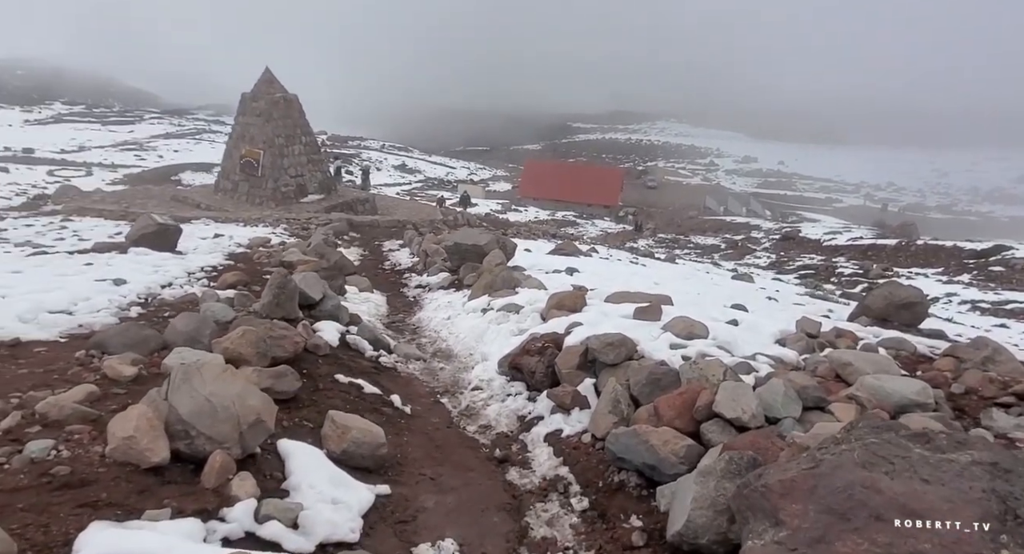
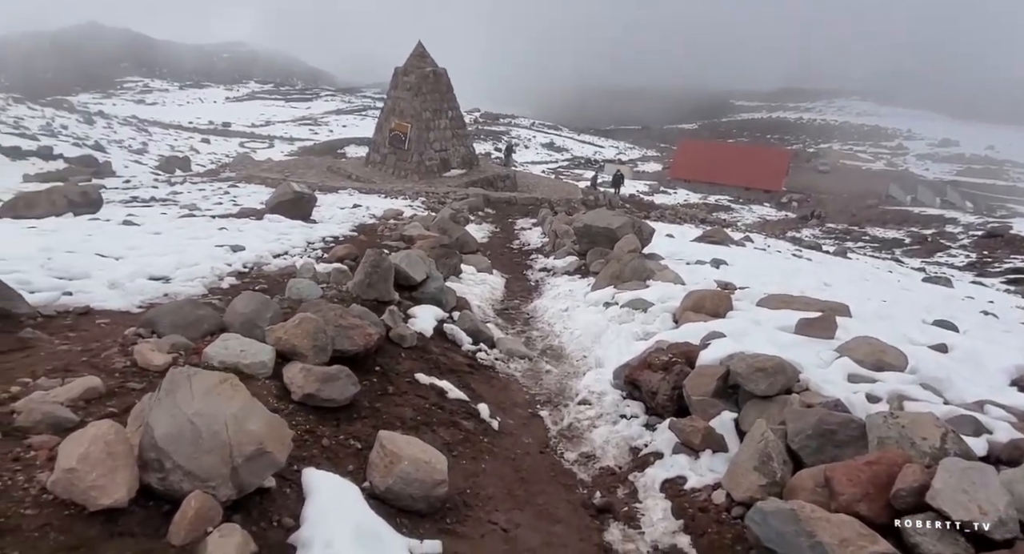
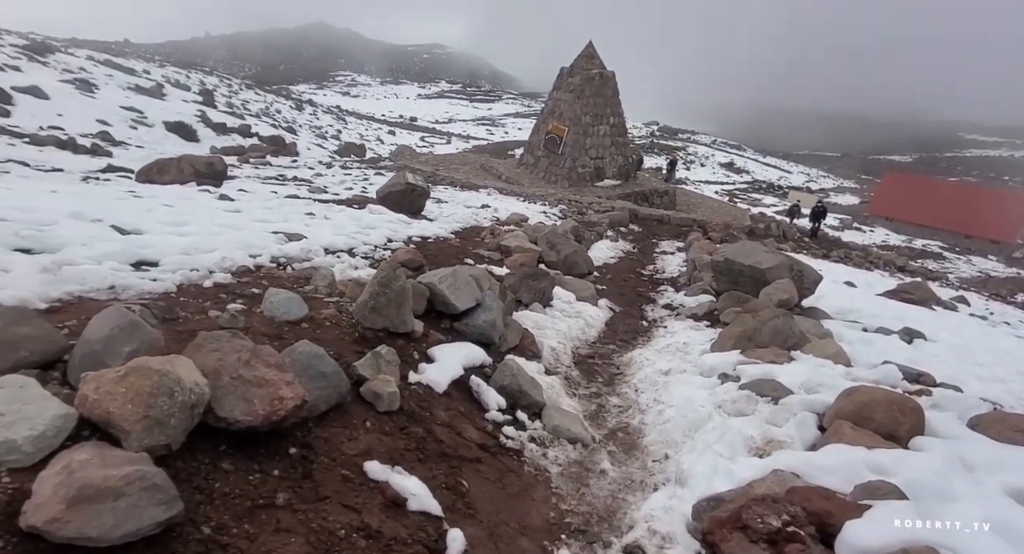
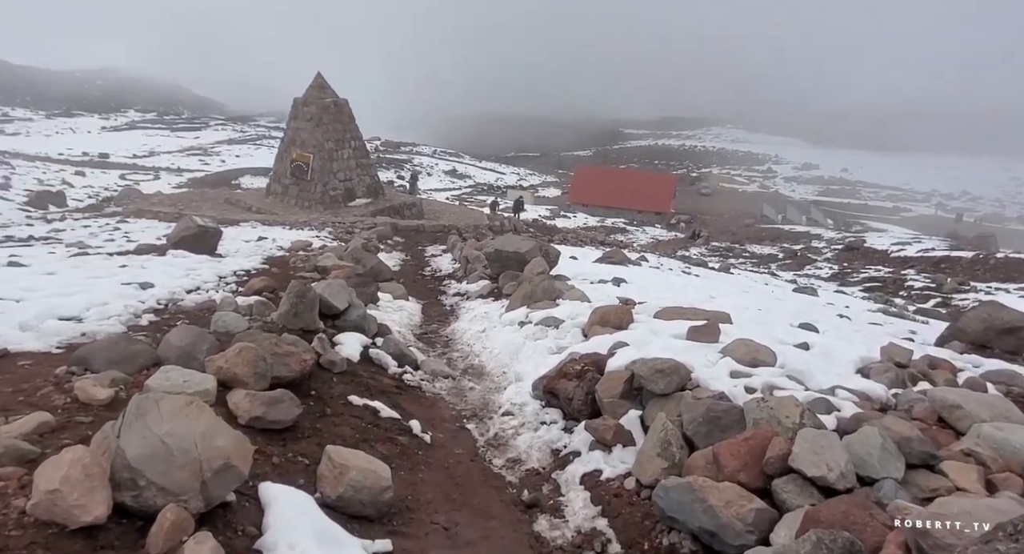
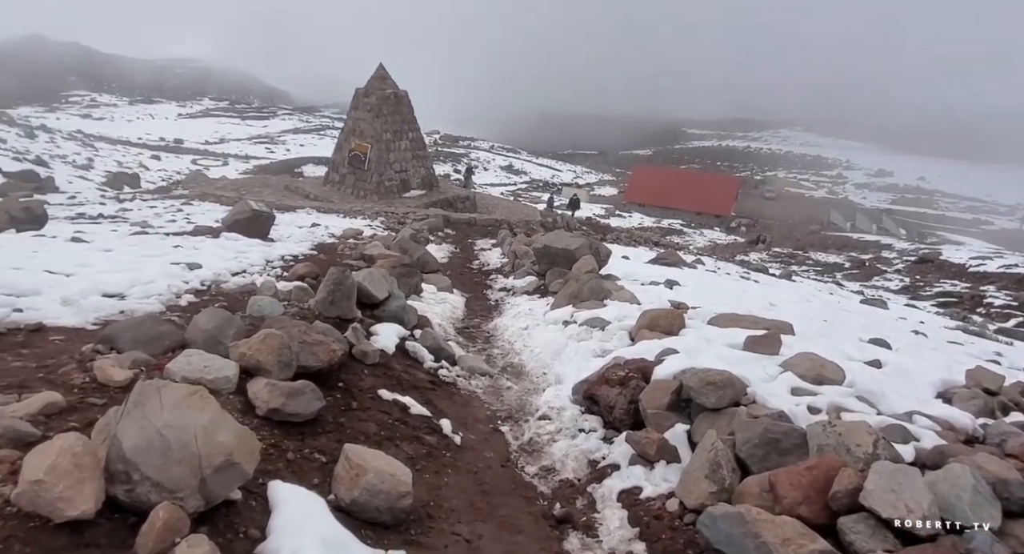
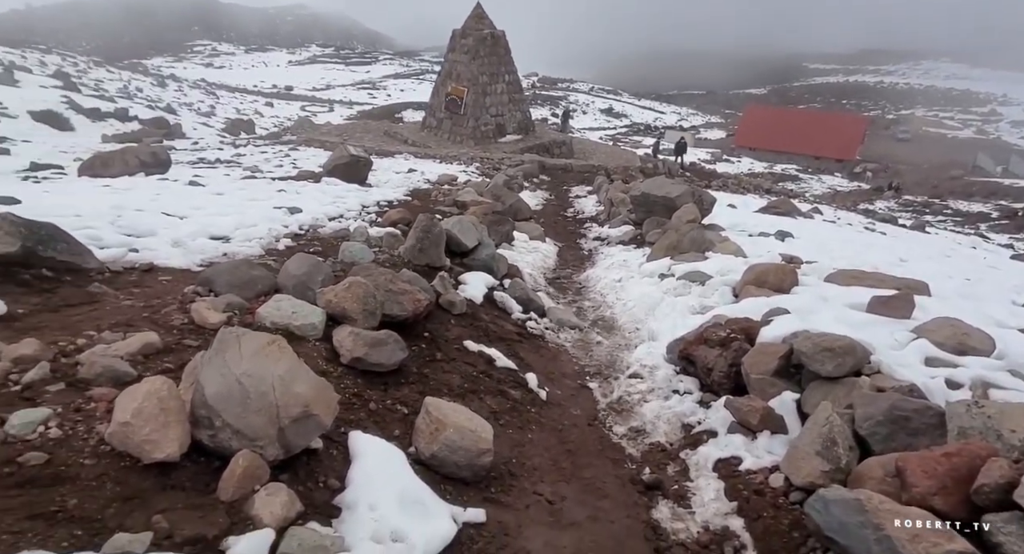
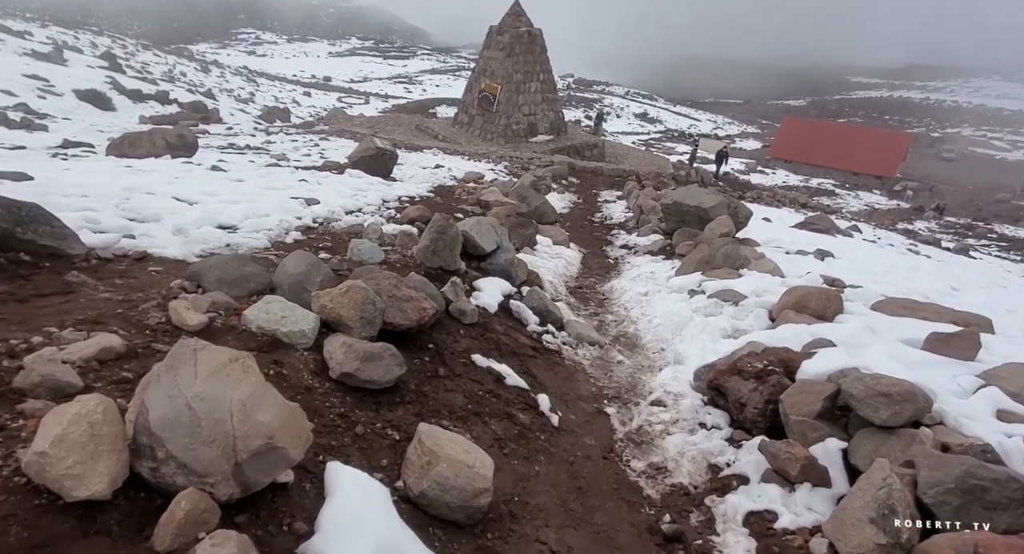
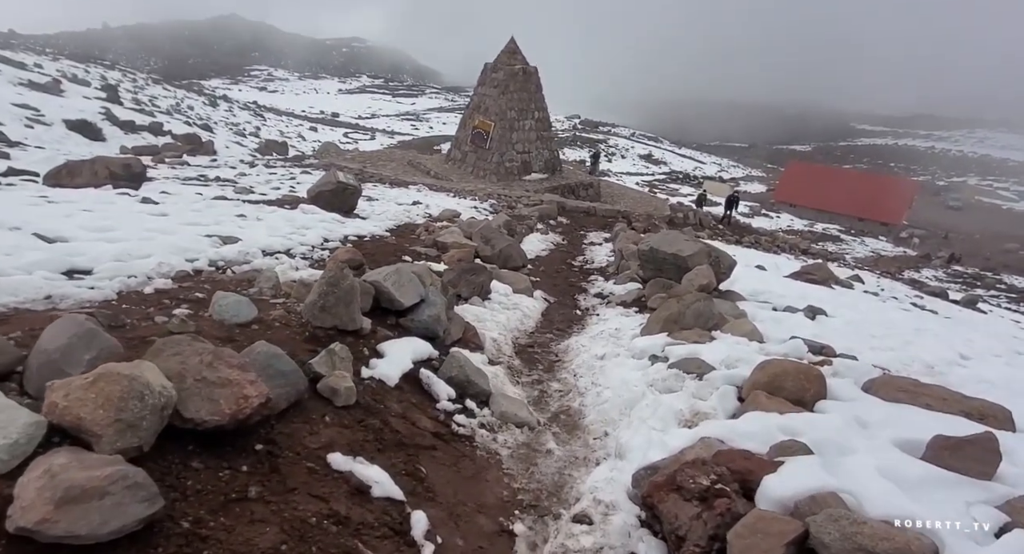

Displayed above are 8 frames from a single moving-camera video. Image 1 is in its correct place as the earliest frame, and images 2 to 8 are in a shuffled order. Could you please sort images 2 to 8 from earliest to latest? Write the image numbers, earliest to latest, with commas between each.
4, 5, 2, 6, 7, 8, 3
